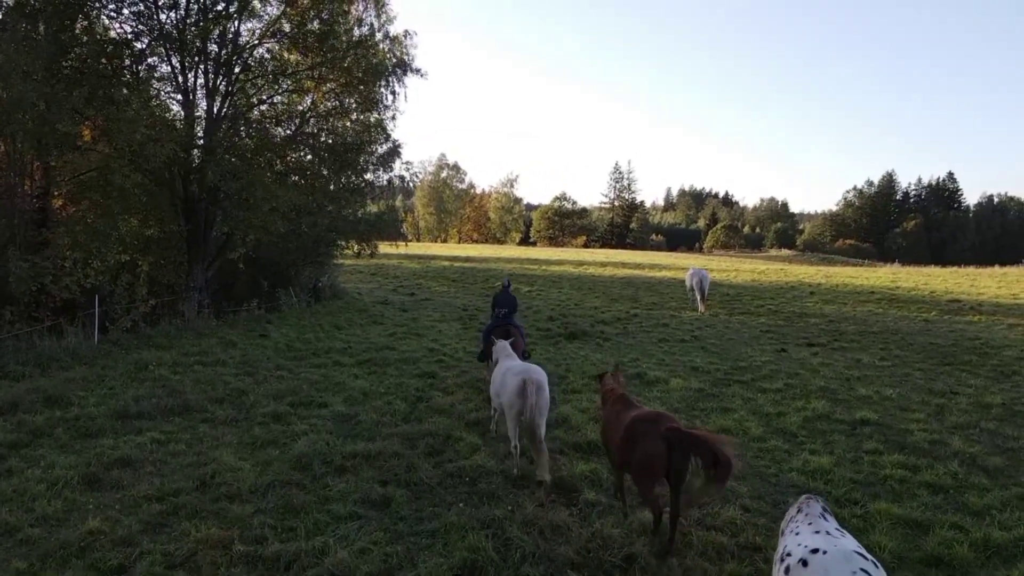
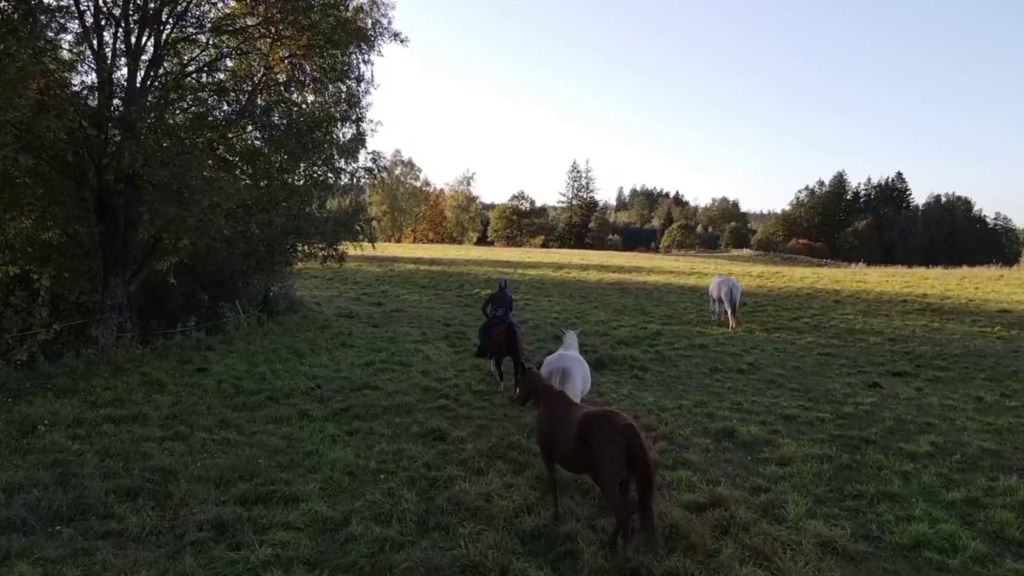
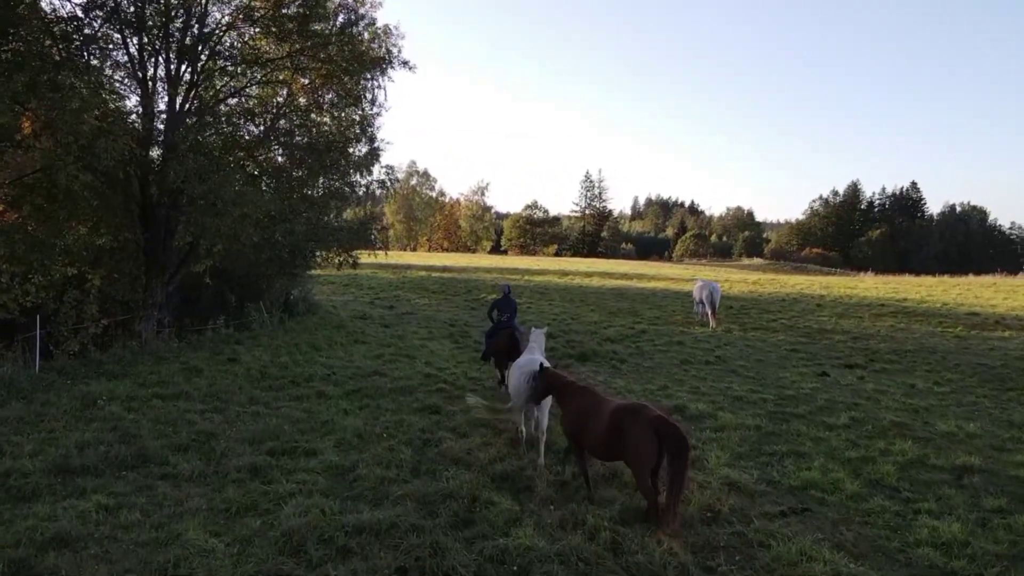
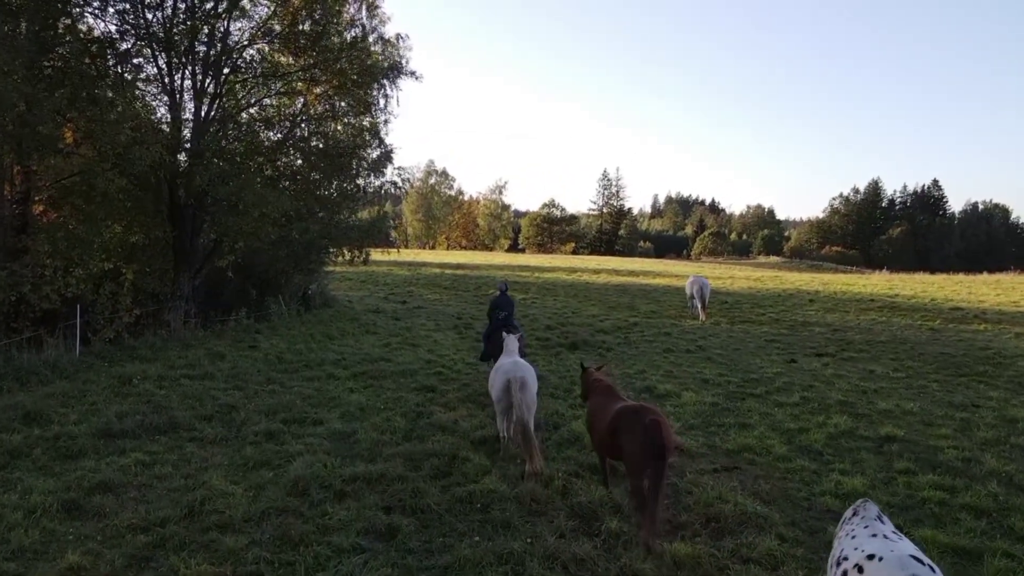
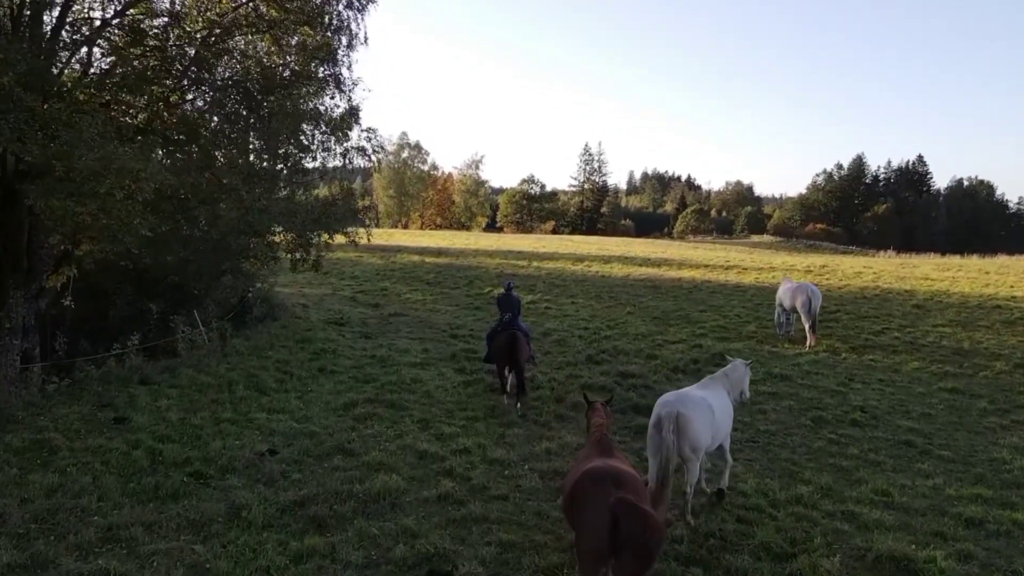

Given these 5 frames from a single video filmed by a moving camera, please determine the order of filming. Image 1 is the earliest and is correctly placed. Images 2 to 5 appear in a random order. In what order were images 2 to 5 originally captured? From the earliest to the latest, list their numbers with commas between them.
4, 3, 2, 5
